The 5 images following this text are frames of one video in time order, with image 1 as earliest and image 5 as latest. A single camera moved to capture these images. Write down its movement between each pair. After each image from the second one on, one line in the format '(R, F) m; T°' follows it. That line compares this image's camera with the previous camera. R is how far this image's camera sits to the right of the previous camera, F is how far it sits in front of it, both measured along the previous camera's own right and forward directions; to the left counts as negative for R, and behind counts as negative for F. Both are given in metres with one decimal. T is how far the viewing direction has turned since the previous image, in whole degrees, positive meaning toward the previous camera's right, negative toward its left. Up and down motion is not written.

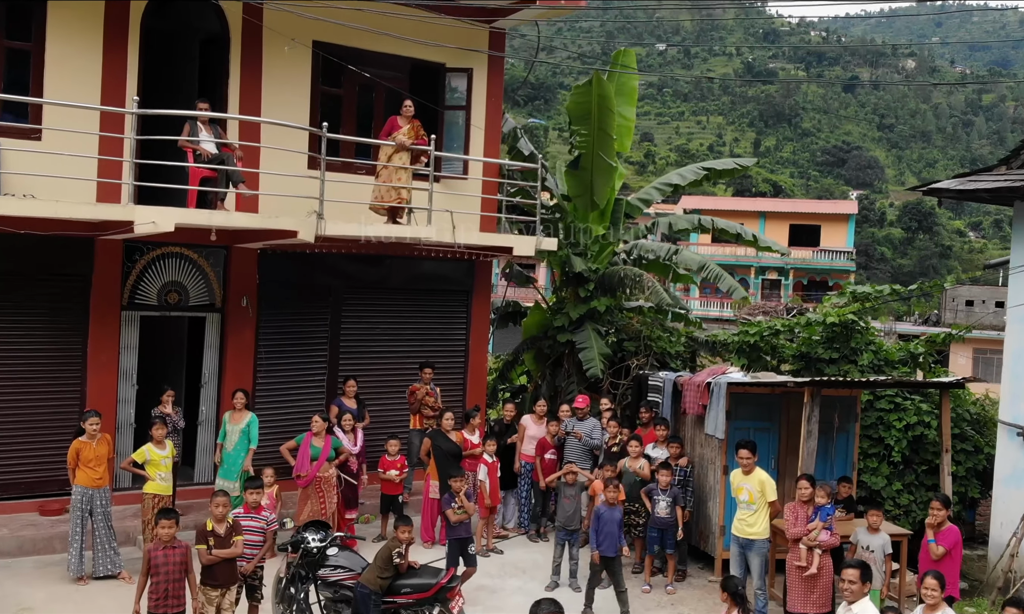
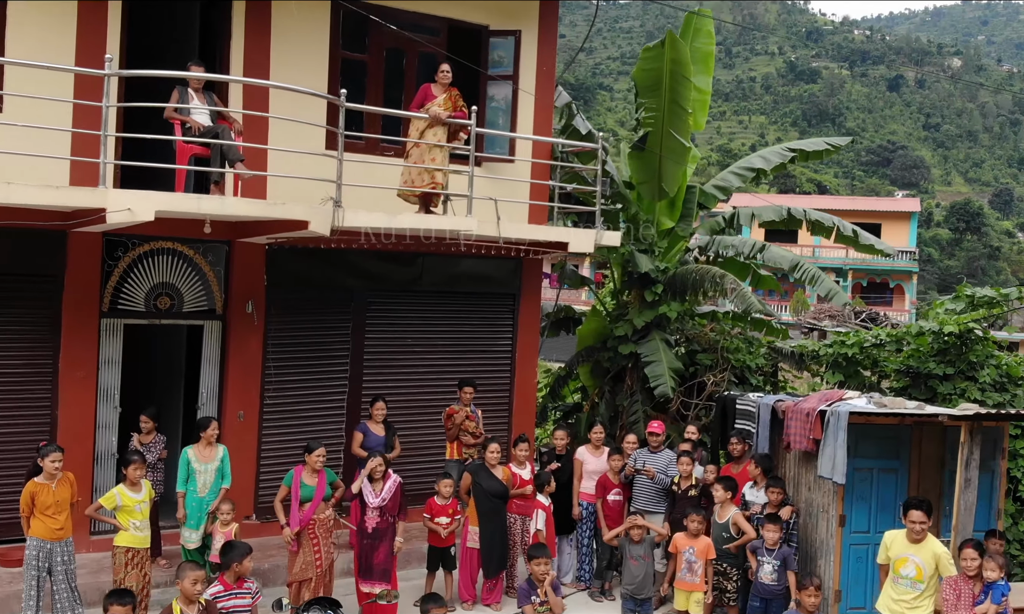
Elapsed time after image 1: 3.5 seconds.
(-0.1, +1.9) m; -2°
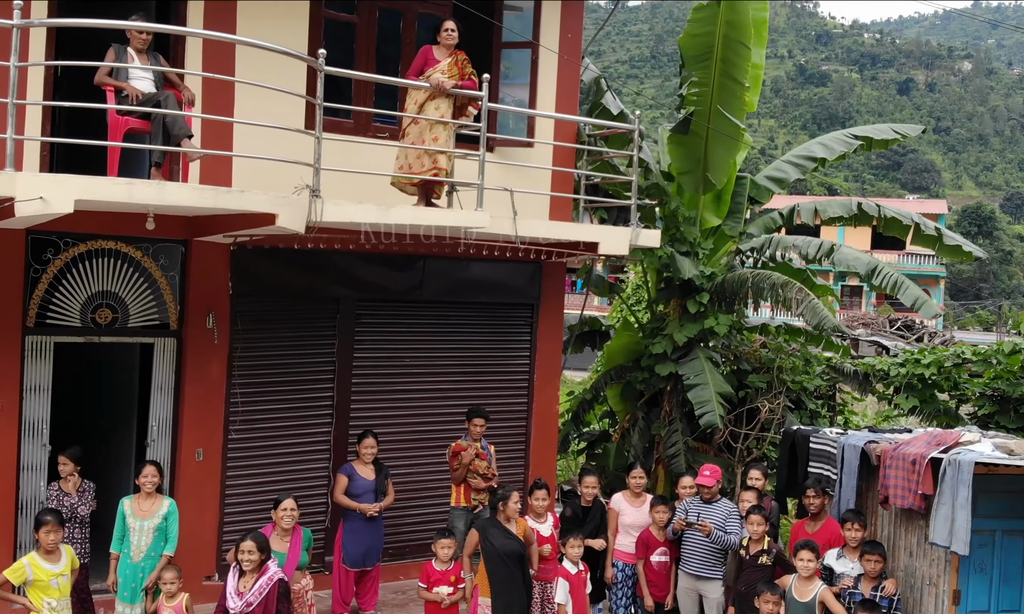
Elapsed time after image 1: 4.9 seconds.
(-0.1, +1.7) m; 0°
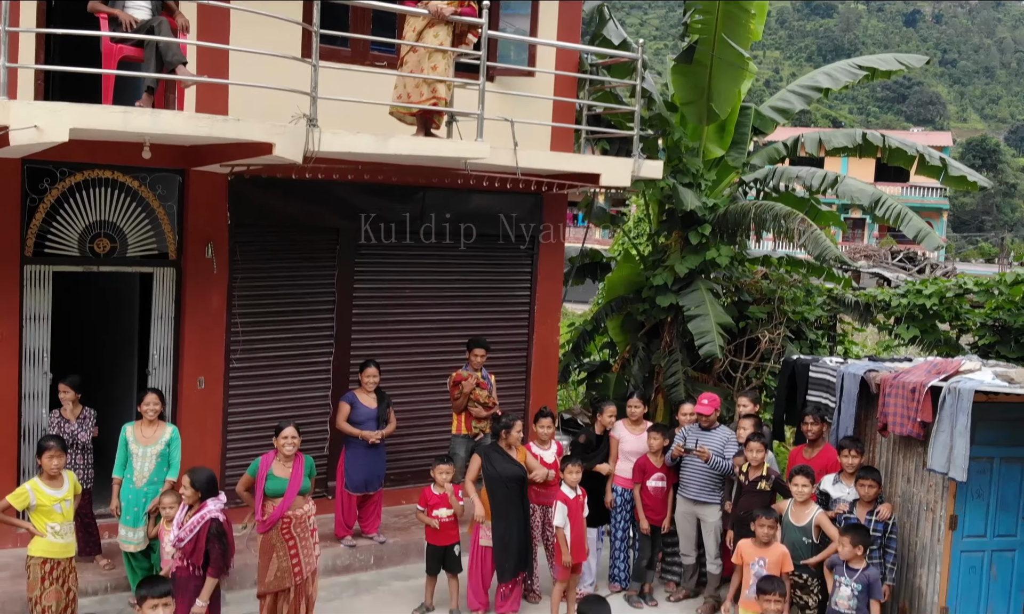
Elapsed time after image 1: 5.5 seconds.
(0.0, 0.0) m; 0°
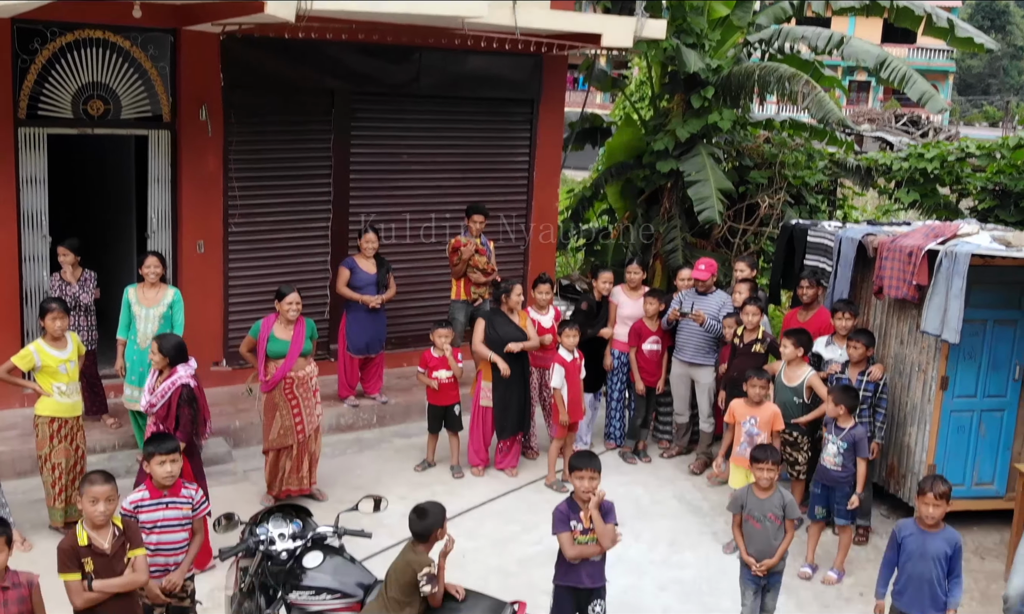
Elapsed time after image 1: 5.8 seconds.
(0.0, 0.0) m; 0°
